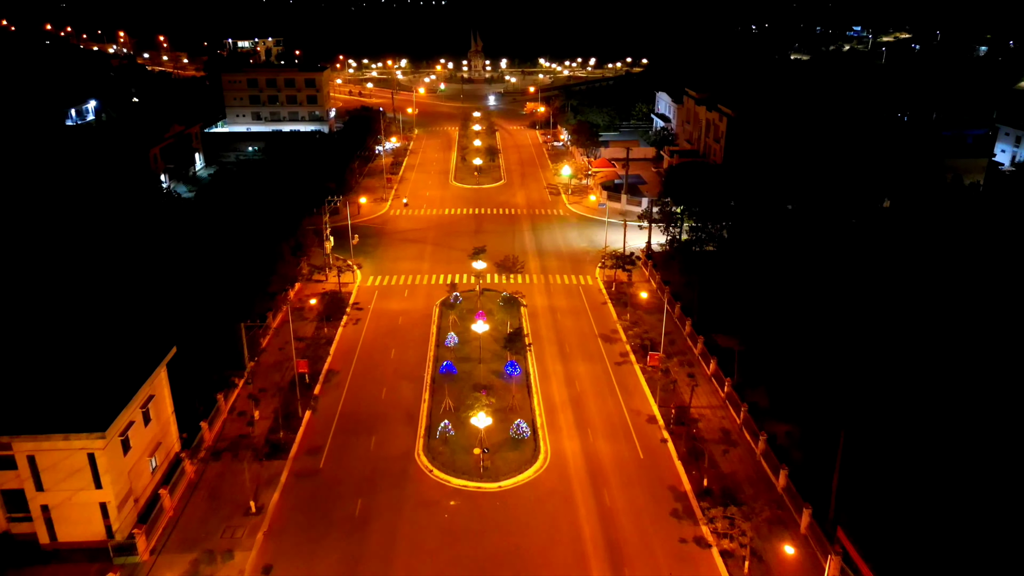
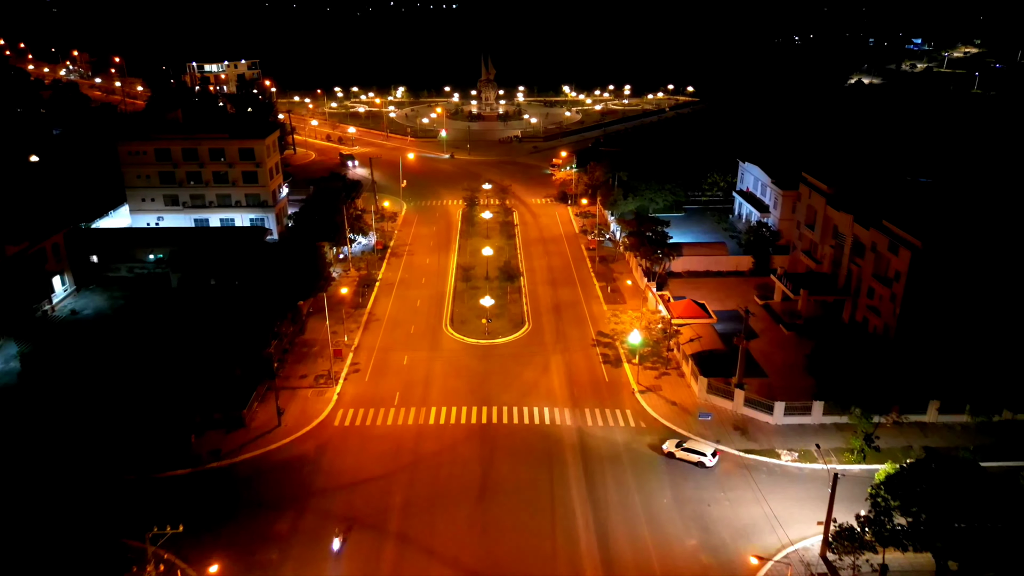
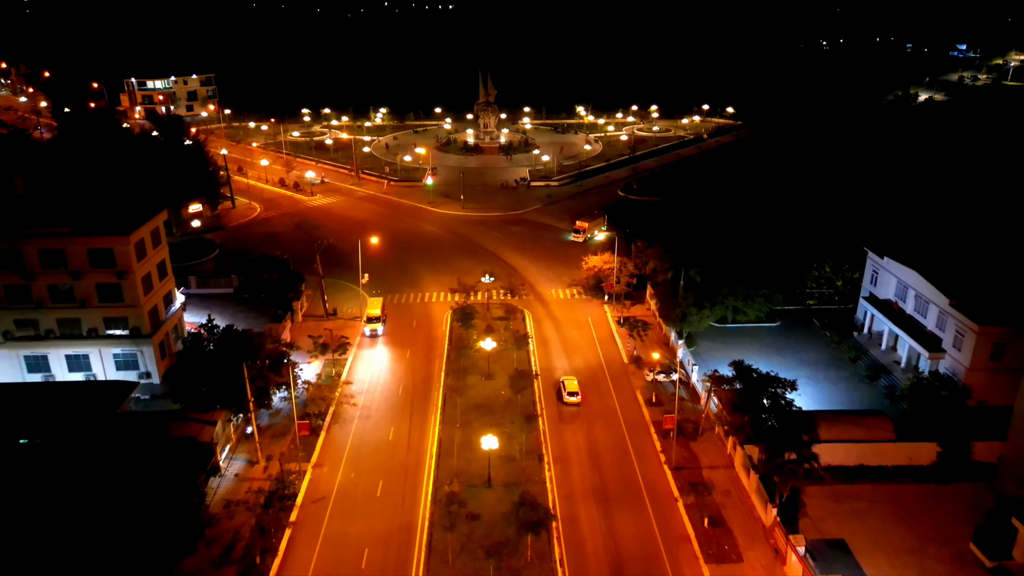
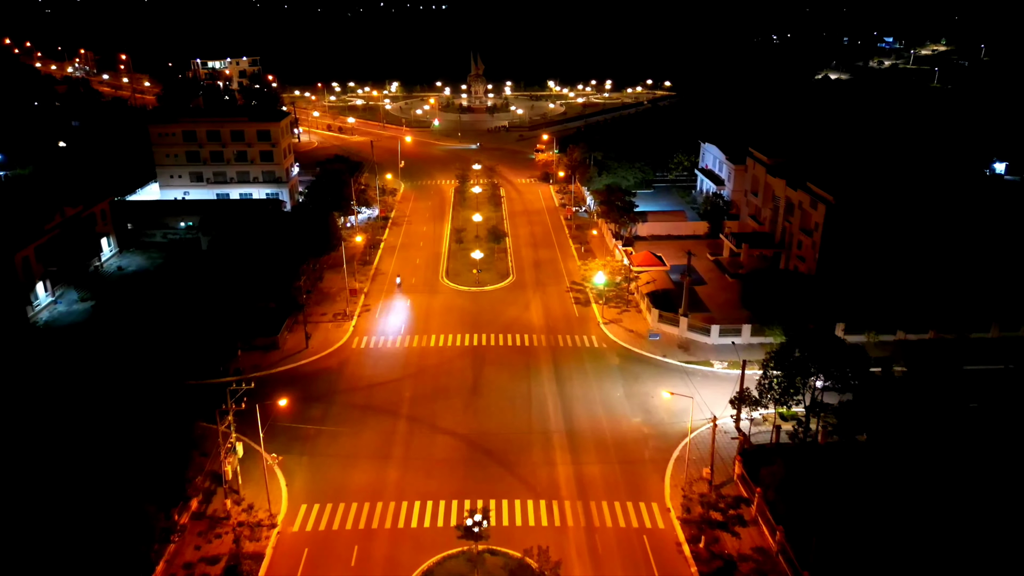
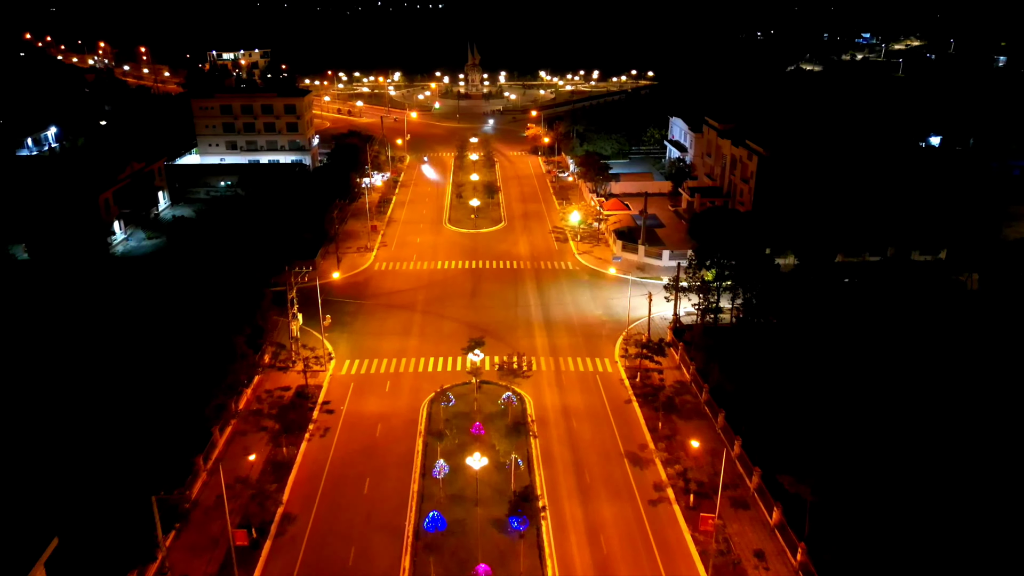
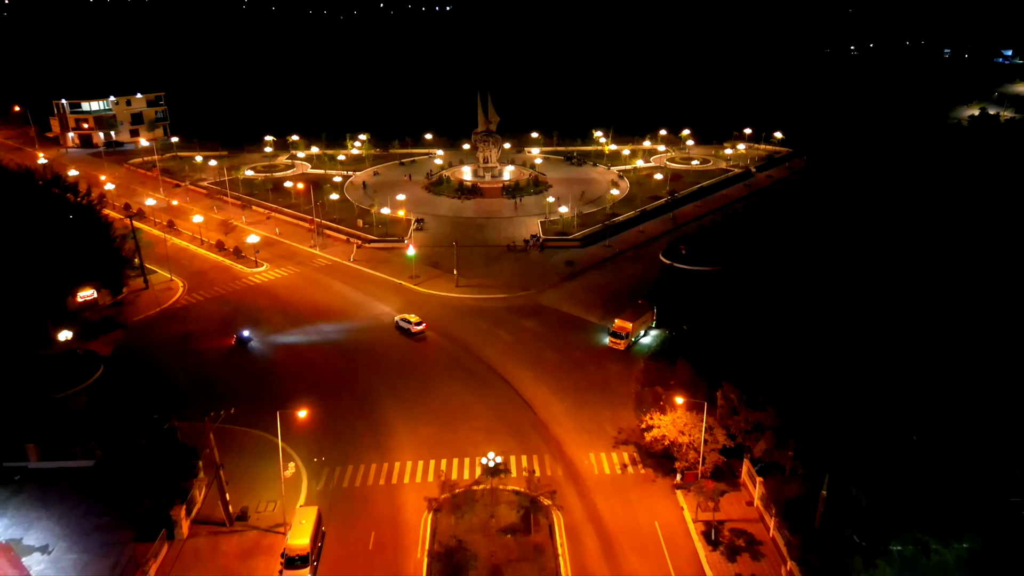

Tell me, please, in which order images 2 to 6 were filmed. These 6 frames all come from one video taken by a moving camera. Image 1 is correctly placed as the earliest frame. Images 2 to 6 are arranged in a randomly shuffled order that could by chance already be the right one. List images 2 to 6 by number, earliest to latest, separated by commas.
5, 4, 2, 3, 6
